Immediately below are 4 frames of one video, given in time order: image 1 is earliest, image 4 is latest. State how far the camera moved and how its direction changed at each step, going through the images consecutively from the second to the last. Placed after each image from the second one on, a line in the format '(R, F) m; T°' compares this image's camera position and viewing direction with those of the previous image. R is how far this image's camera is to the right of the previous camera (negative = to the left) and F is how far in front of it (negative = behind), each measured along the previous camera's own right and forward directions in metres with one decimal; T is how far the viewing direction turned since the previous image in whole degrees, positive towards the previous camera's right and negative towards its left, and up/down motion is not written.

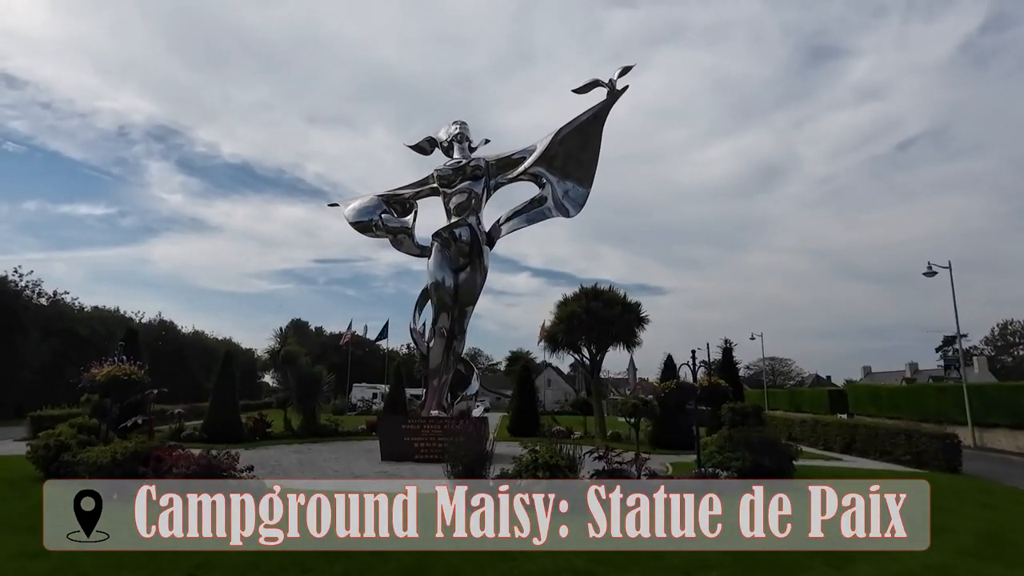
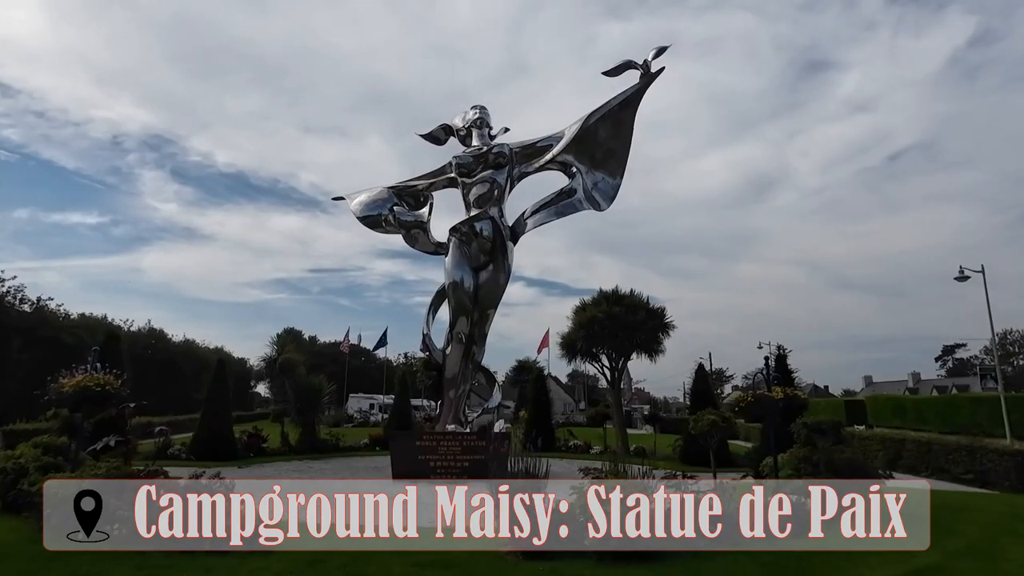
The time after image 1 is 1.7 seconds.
(-0.6, +1.4) m; +1°
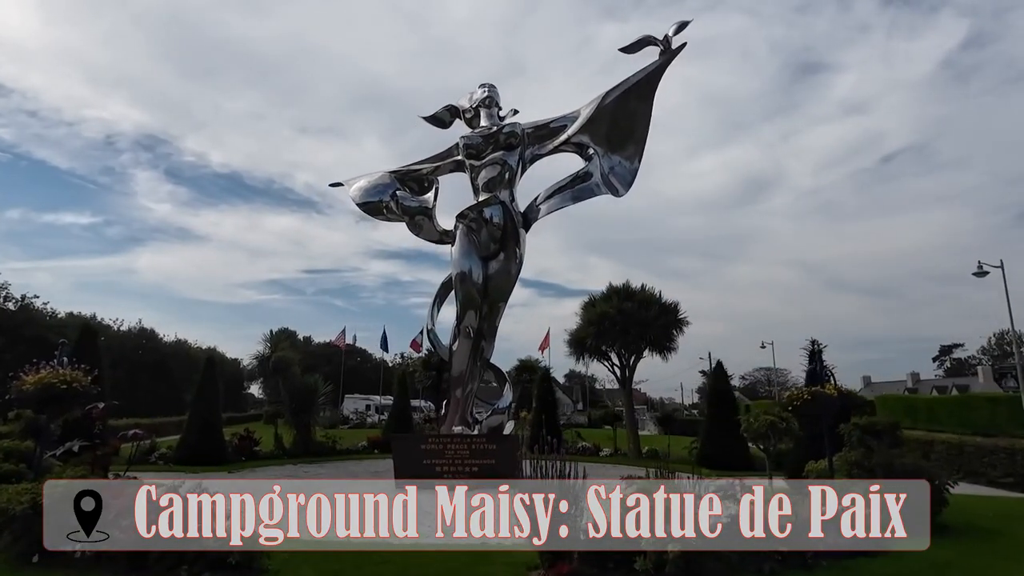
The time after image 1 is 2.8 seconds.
(-0.3, +0.9) m; 0°
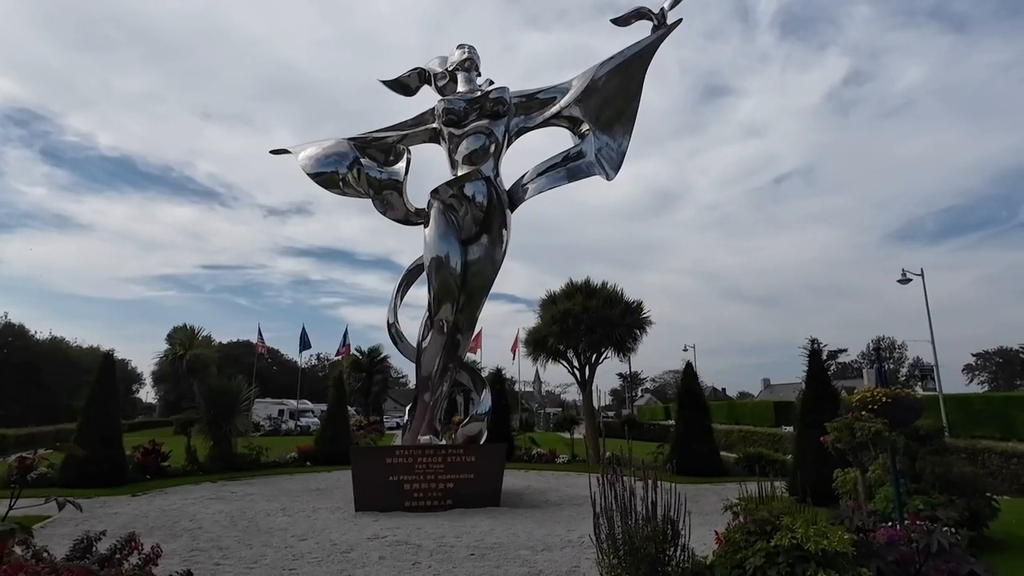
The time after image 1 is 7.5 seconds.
(-1.1, +1.6) m; +7°
